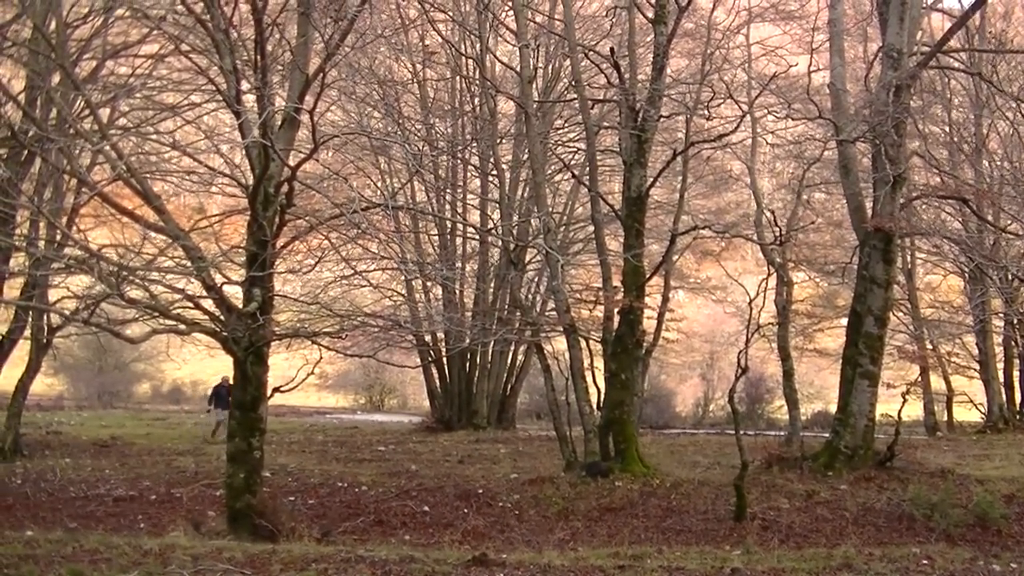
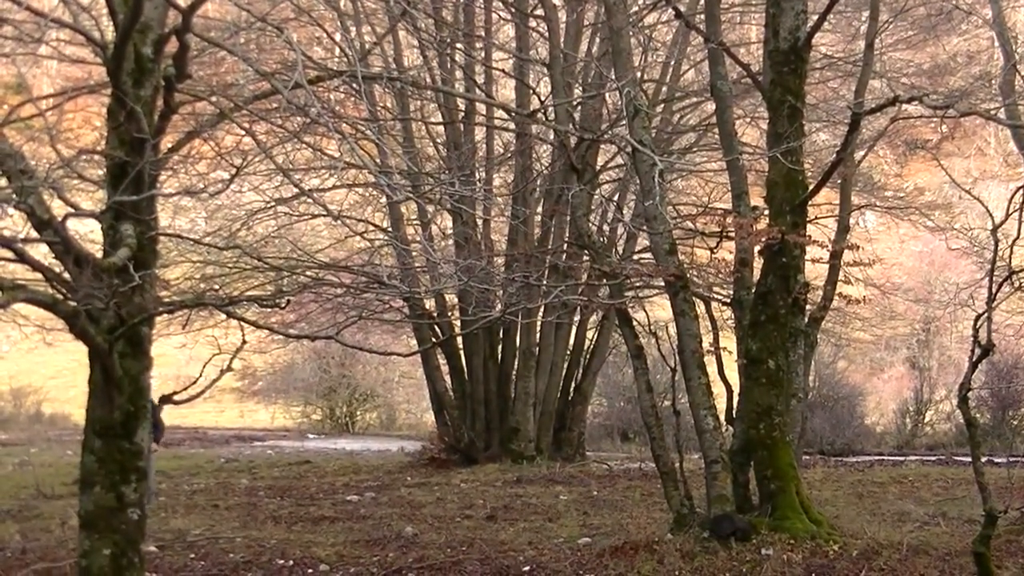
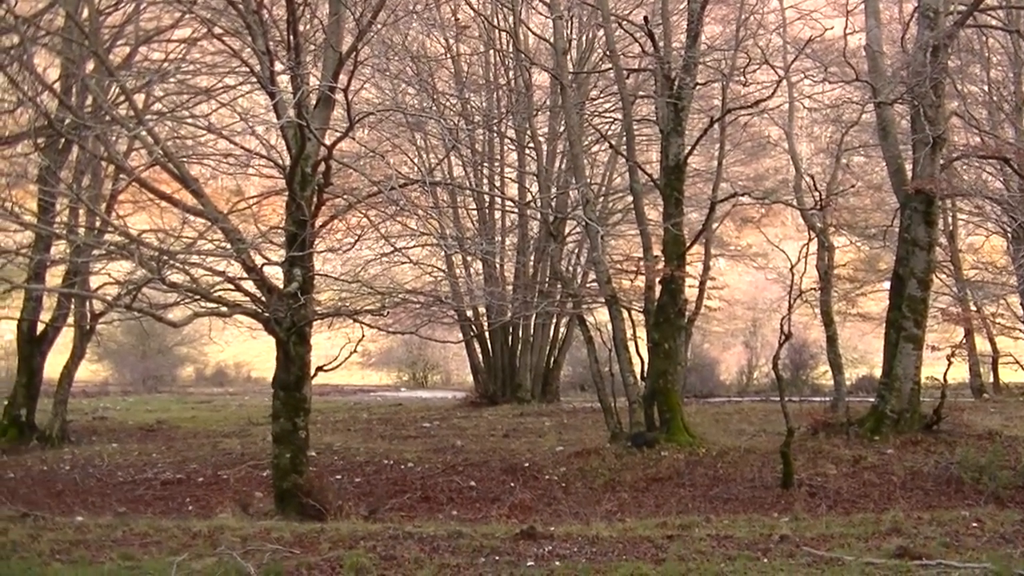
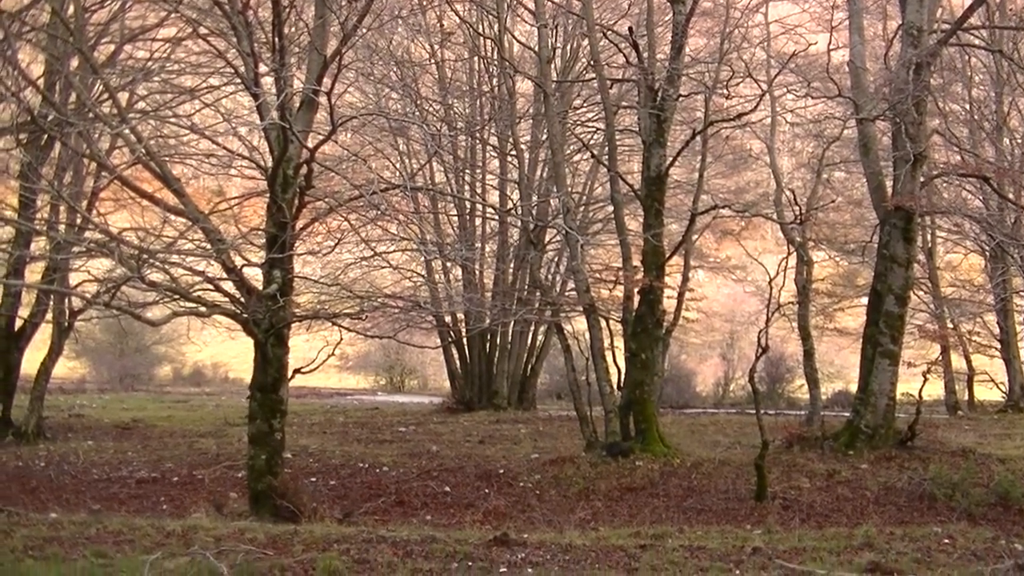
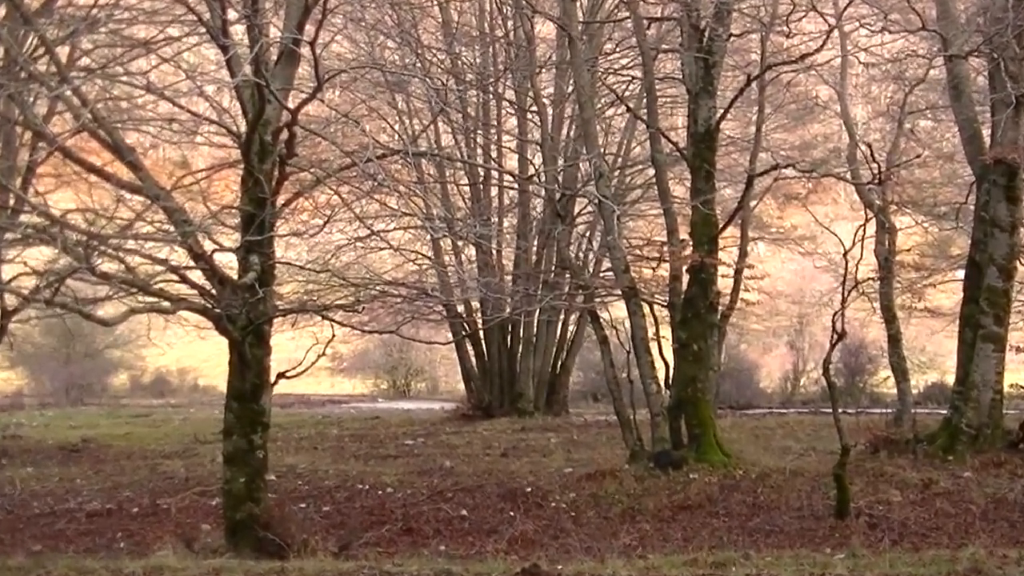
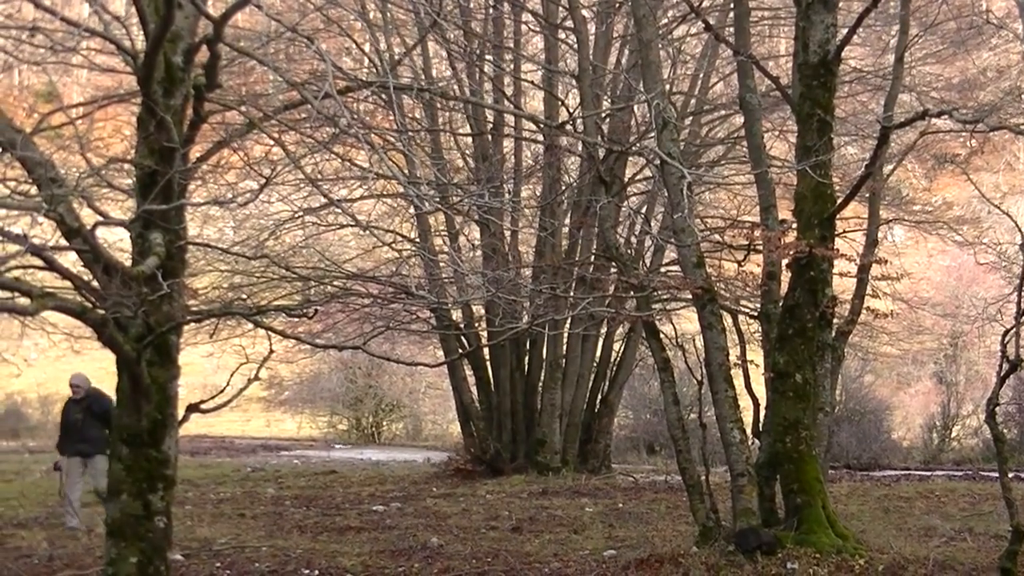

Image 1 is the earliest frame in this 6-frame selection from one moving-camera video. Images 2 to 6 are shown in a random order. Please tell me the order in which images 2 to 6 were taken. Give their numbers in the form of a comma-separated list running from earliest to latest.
4, 3, 5, 2, 6
